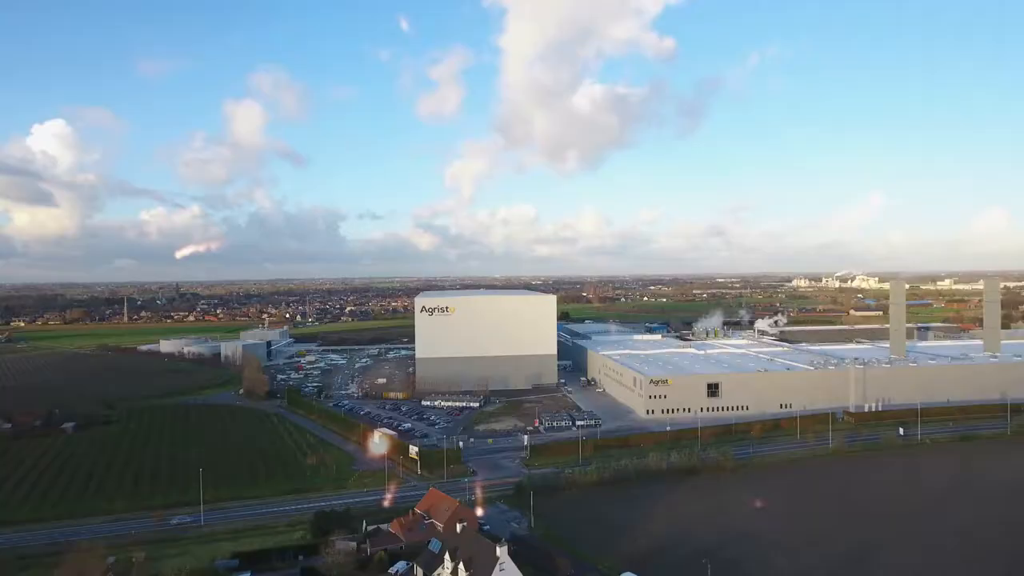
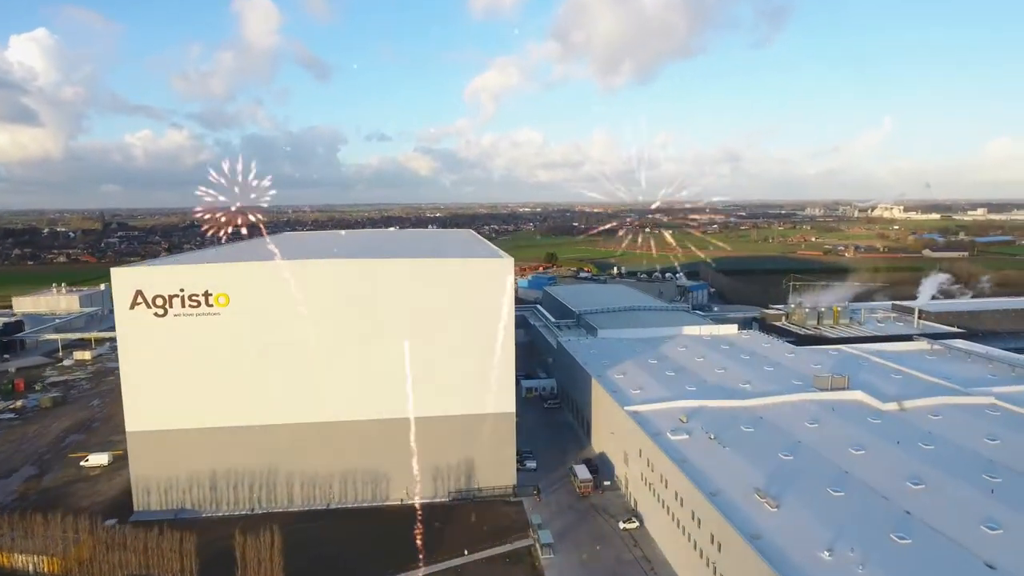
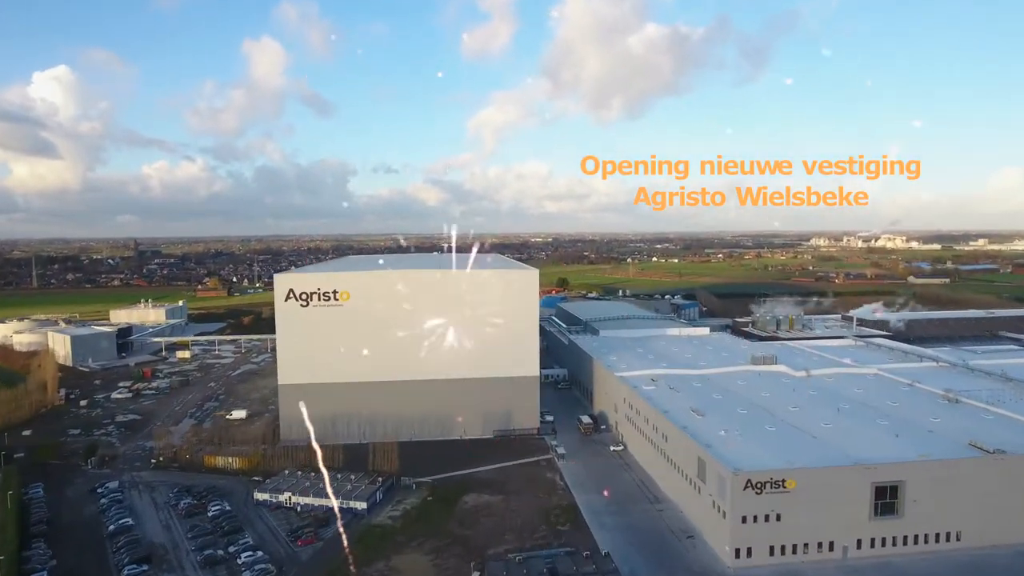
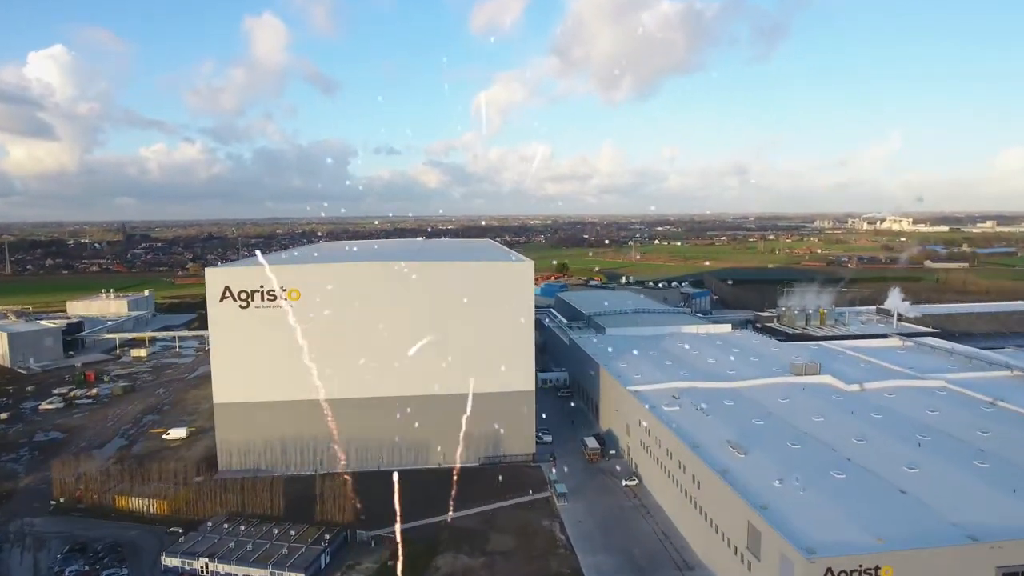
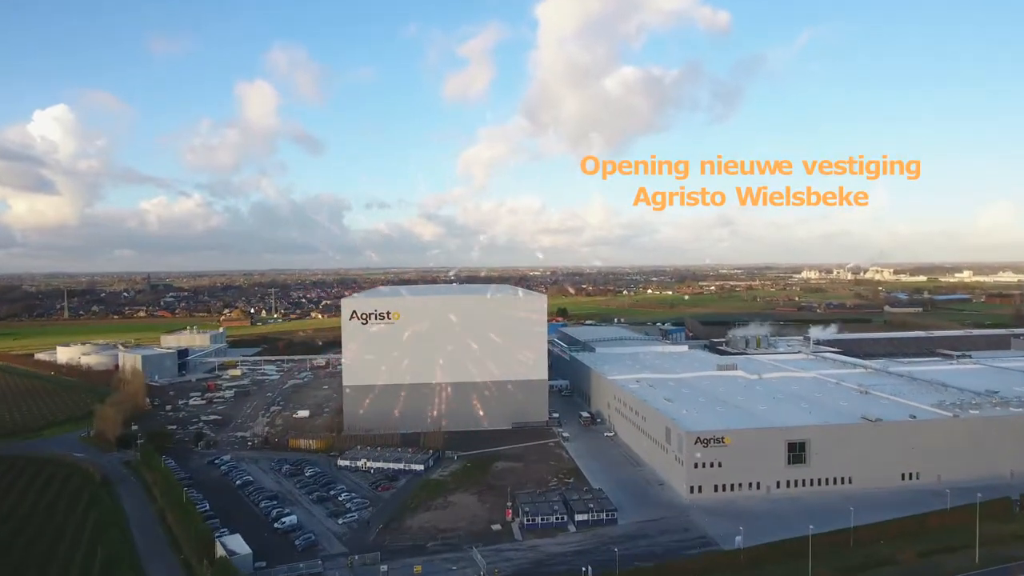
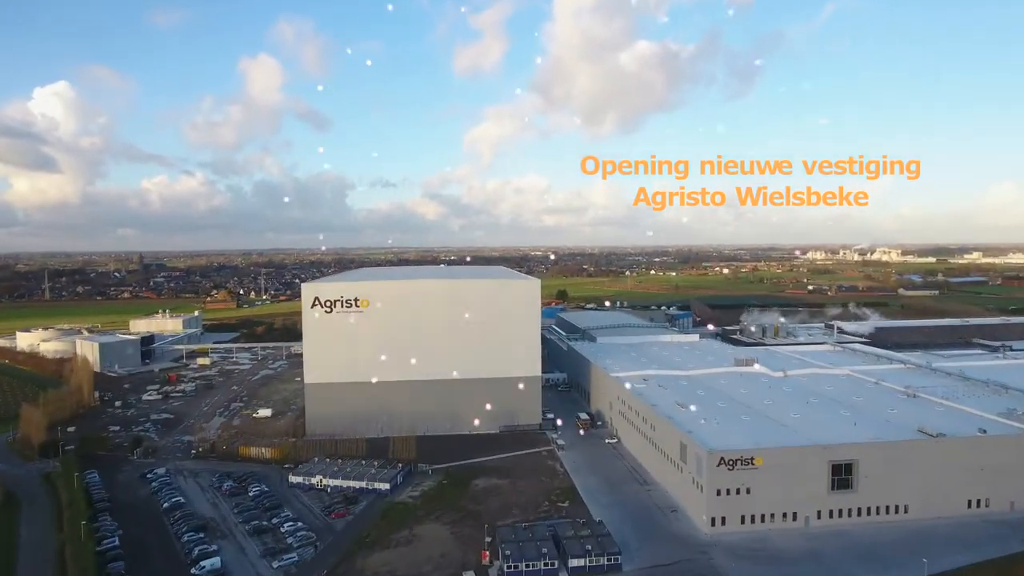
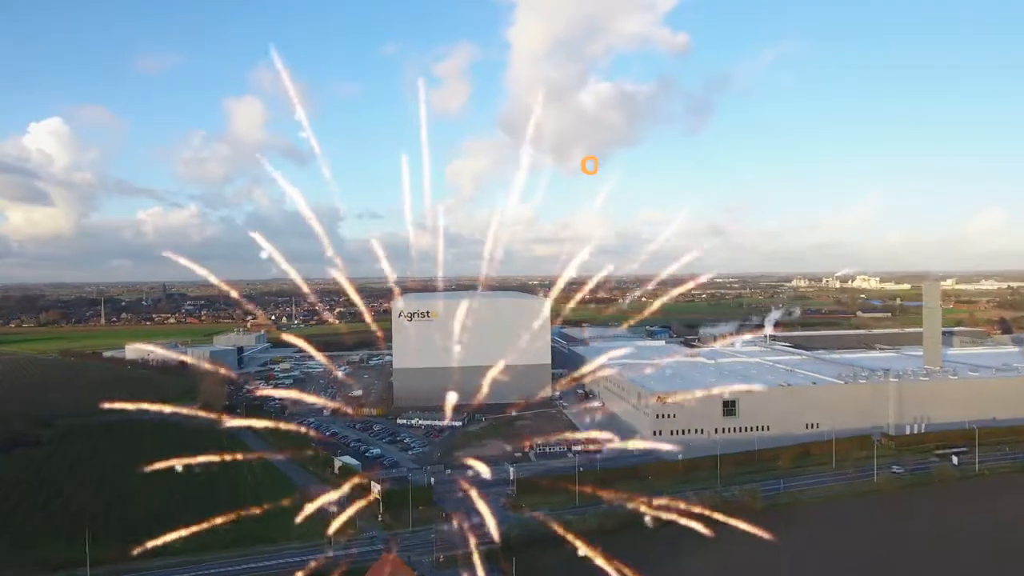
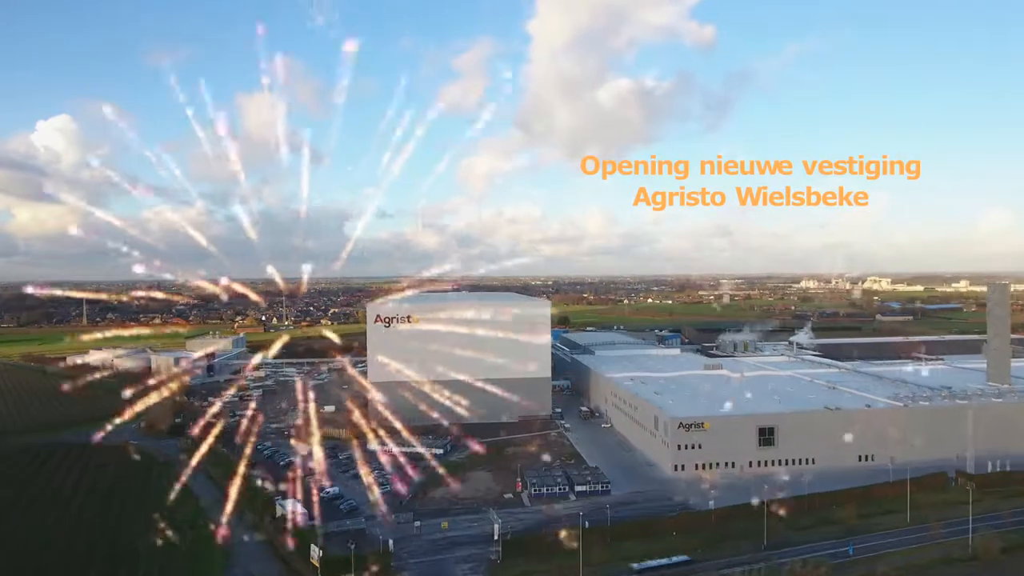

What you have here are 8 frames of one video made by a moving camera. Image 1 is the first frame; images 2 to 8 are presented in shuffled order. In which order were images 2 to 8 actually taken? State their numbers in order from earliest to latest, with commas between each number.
7, 8, 5, 6, 3, 4, 2
